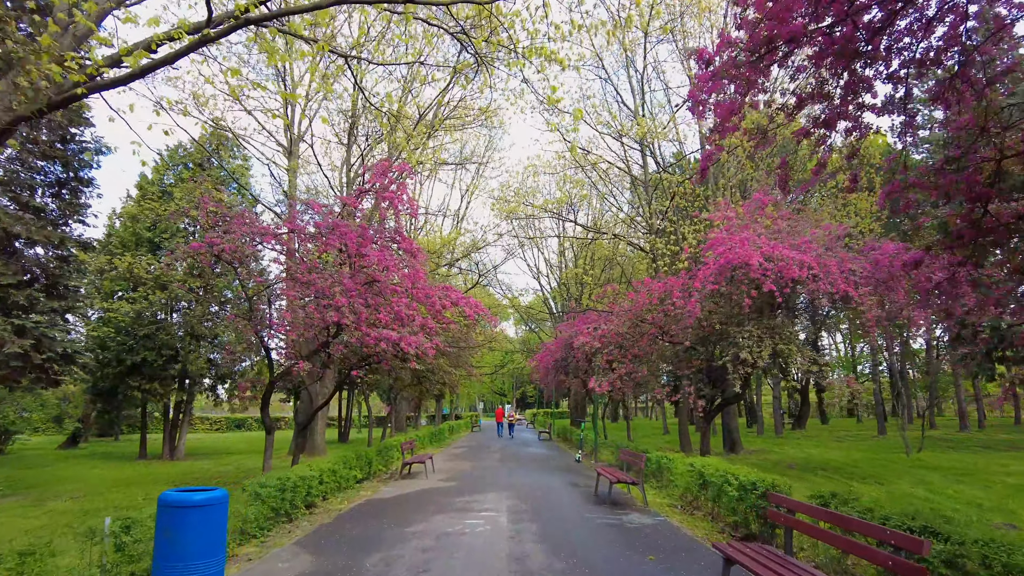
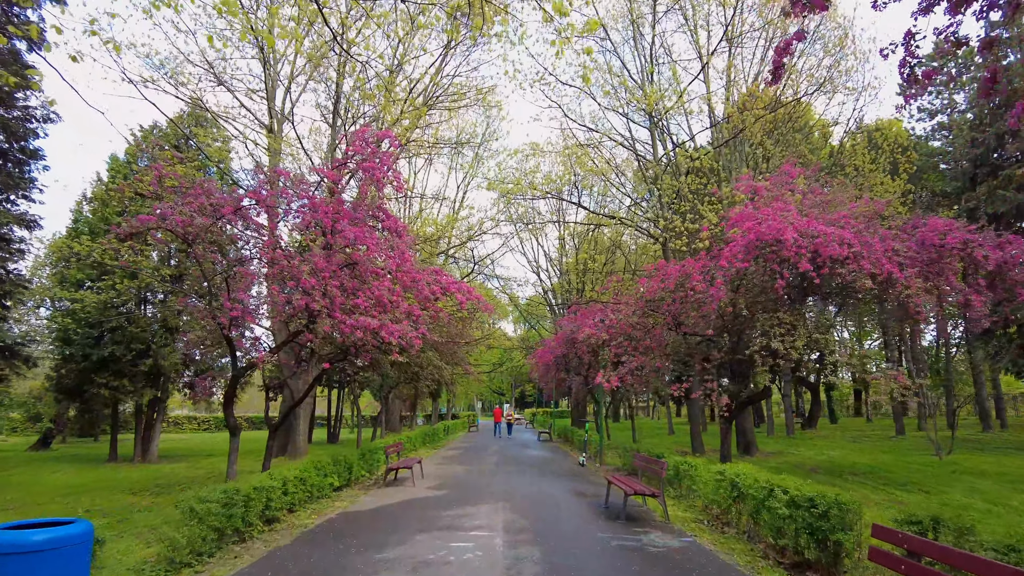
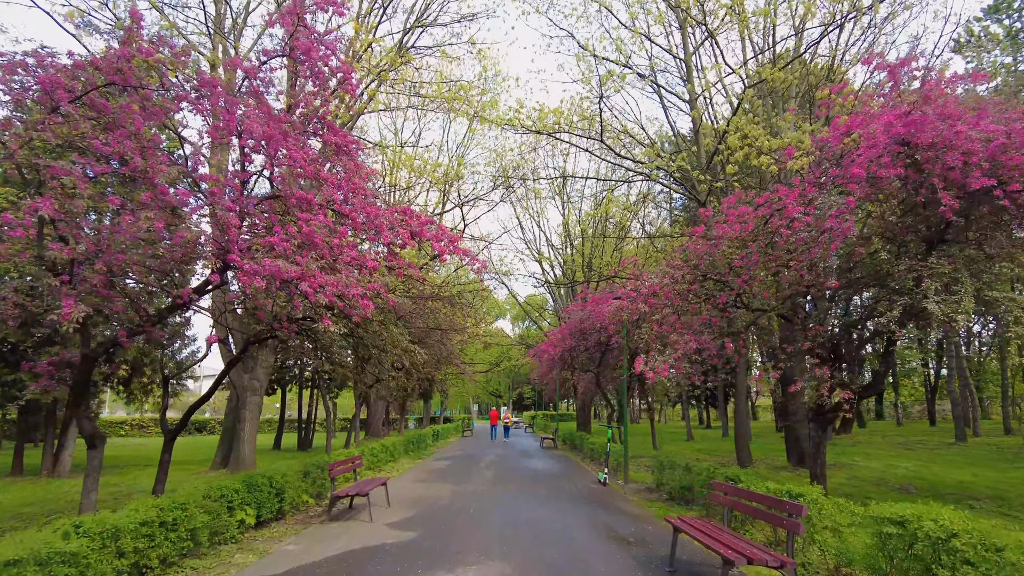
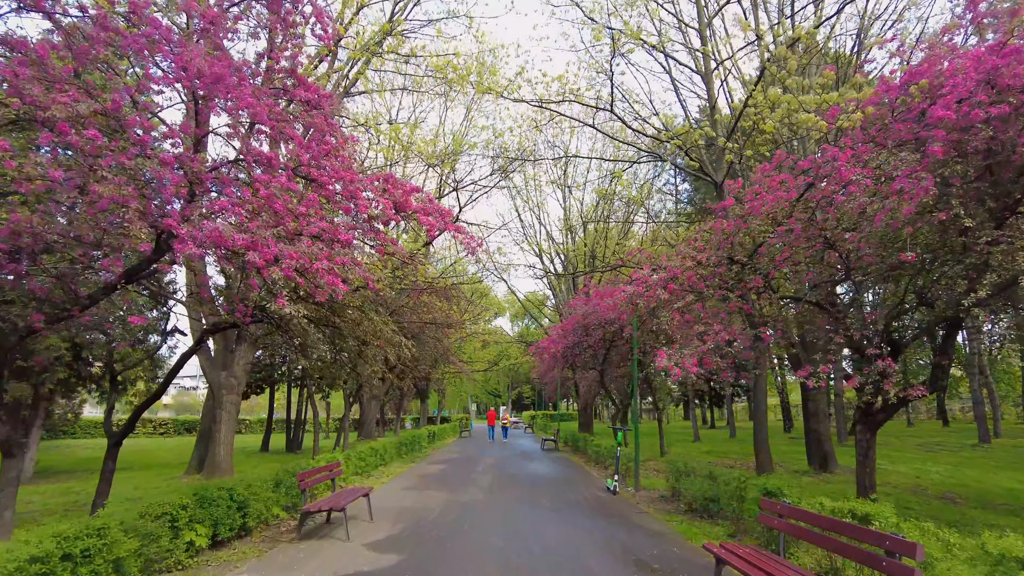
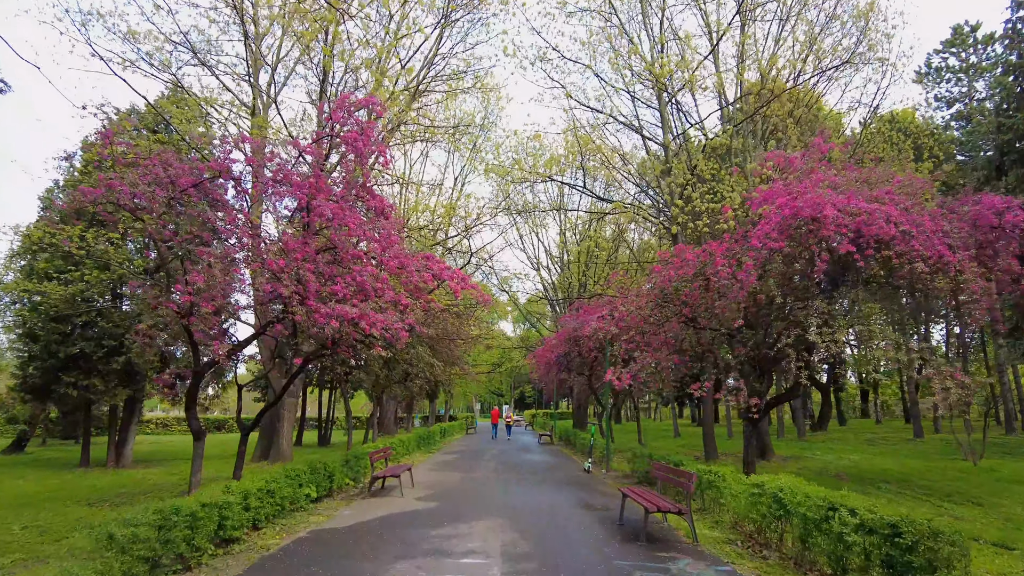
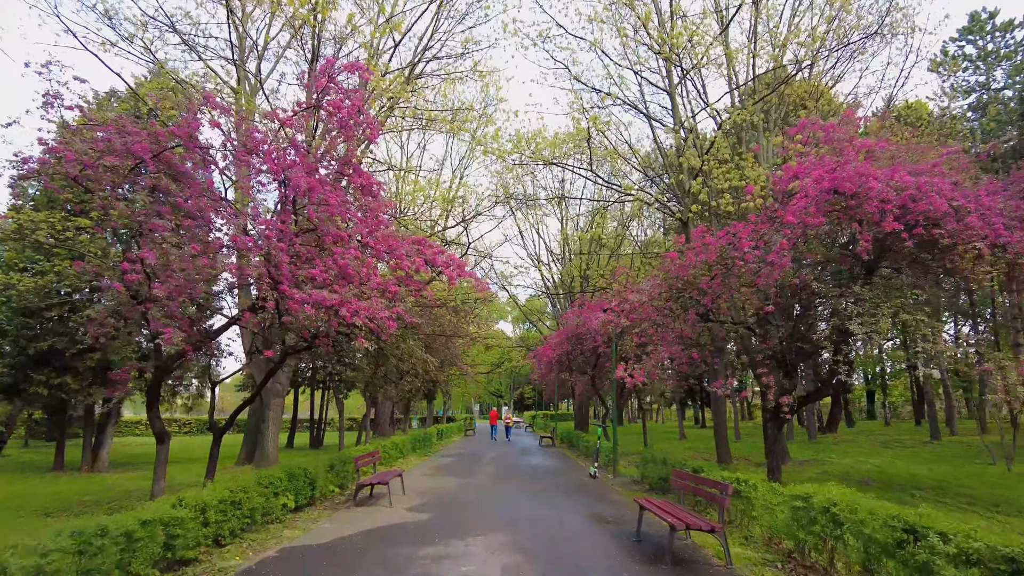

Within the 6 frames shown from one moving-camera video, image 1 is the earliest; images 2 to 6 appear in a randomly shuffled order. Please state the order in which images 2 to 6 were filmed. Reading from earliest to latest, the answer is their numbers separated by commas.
2, 5, 6, 3, 4
